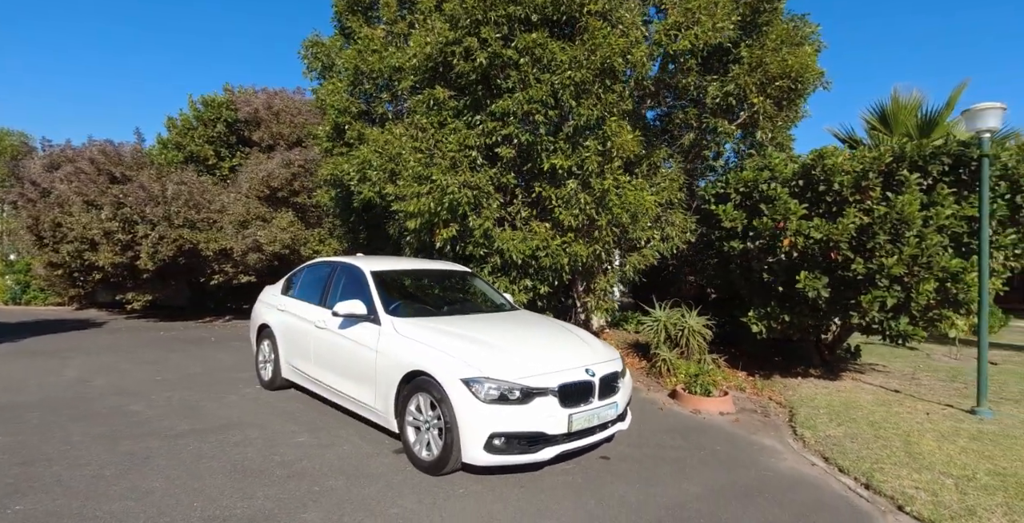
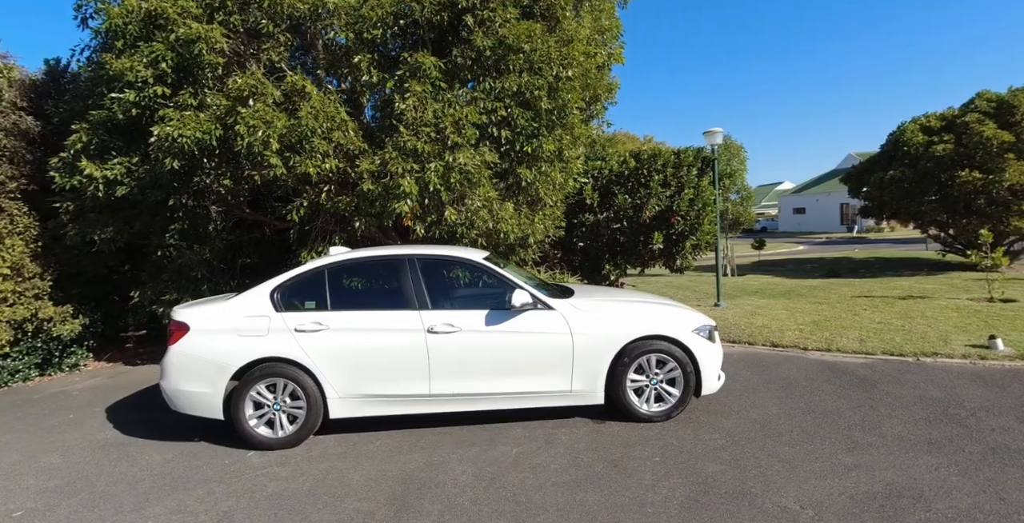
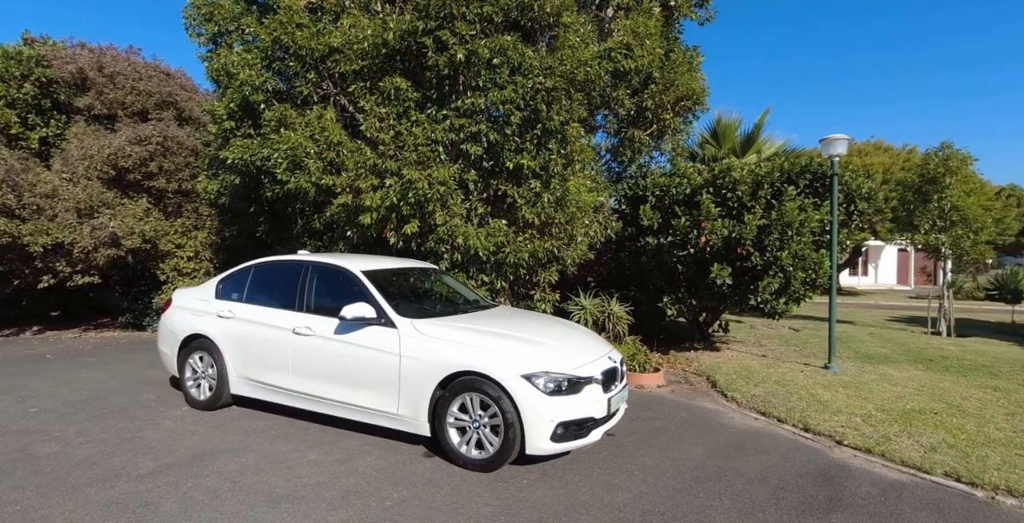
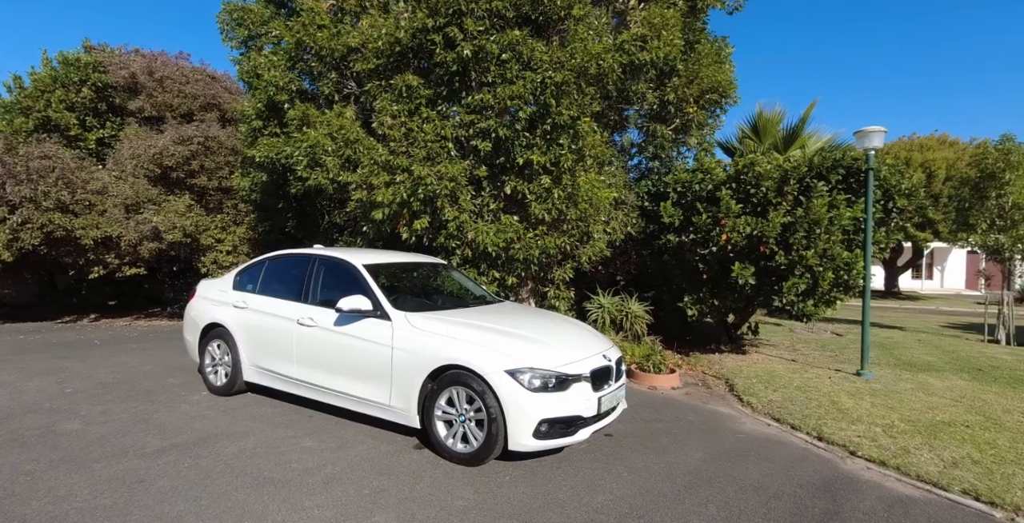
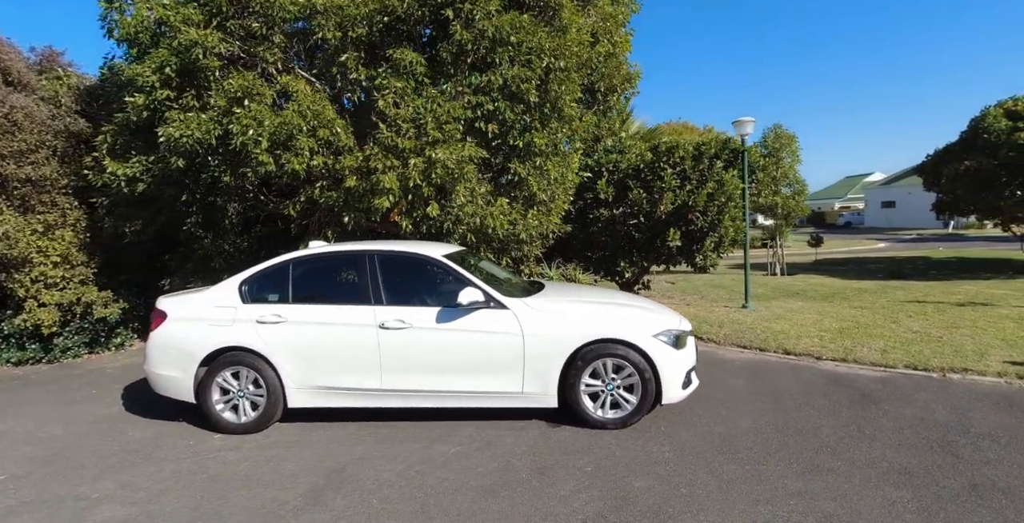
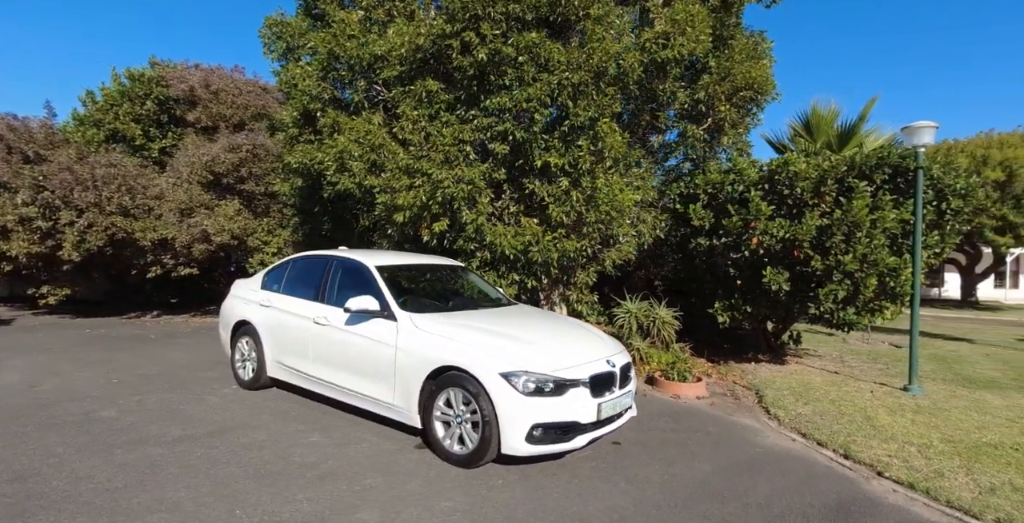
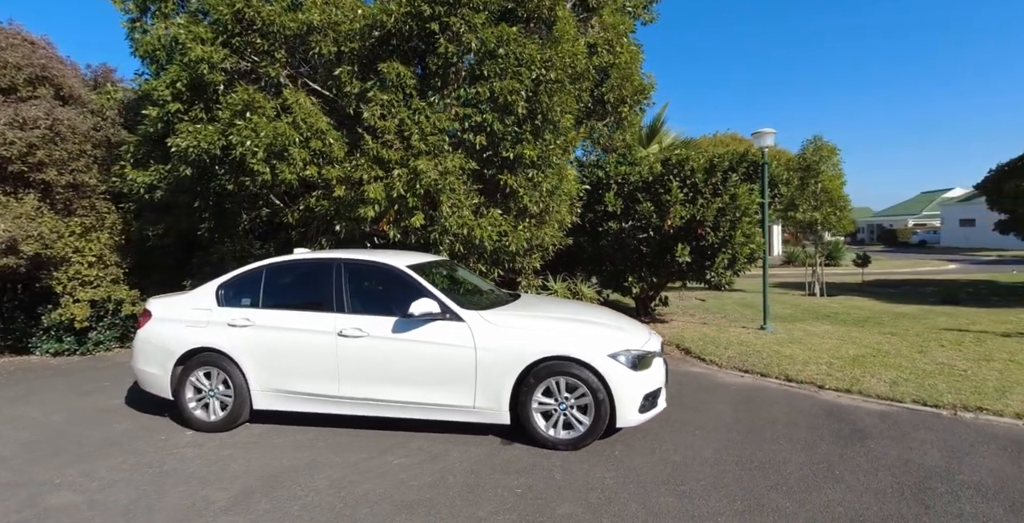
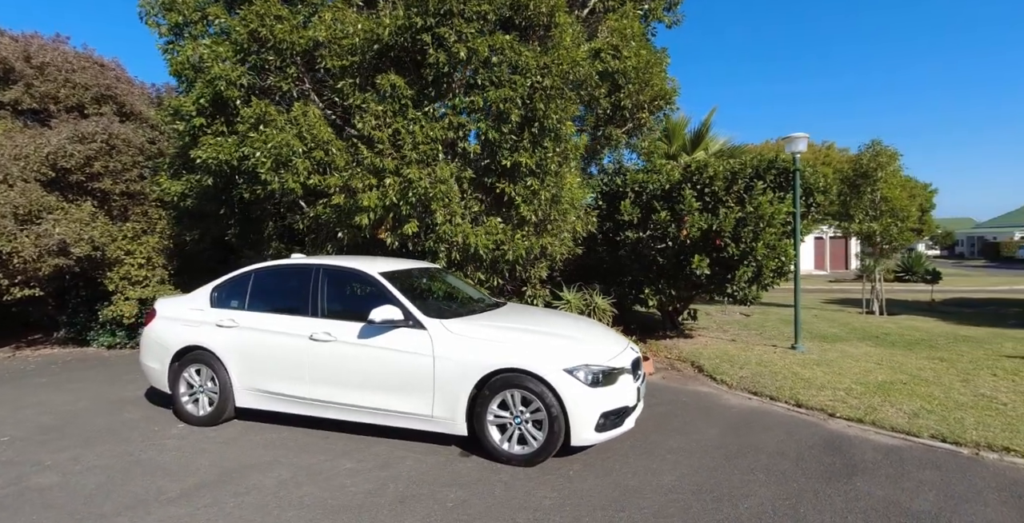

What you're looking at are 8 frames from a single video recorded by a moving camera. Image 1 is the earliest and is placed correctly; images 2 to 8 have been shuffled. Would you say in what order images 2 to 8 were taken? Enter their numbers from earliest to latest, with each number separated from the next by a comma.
6, 4, 3, 8, 7, 5, 2
